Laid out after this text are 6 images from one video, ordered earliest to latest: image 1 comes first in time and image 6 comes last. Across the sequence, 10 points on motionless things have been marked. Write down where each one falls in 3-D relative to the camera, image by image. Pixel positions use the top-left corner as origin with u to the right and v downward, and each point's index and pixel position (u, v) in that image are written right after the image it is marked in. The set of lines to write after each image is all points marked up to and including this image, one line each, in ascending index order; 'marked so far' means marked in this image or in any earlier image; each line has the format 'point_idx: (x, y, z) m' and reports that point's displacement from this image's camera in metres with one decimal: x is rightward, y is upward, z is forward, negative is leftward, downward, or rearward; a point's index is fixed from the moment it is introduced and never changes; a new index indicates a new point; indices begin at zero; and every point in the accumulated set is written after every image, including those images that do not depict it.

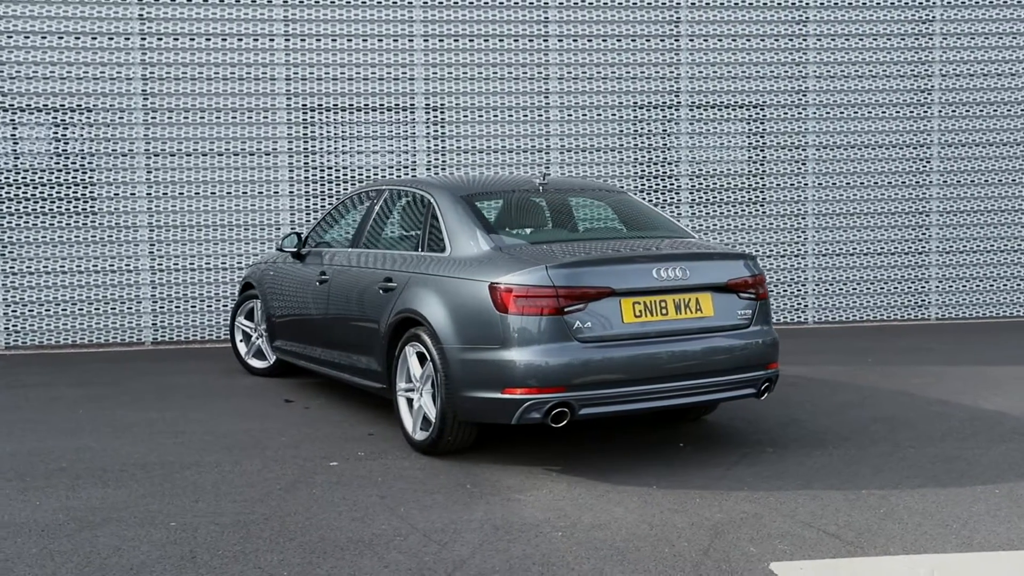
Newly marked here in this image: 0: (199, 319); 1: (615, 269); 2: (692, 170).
0: (-2.9, -0.3, +10.3) m
1: (+0.5, +0.1, +5.3) m
2: (+1.8, +1.2, +11.0) m
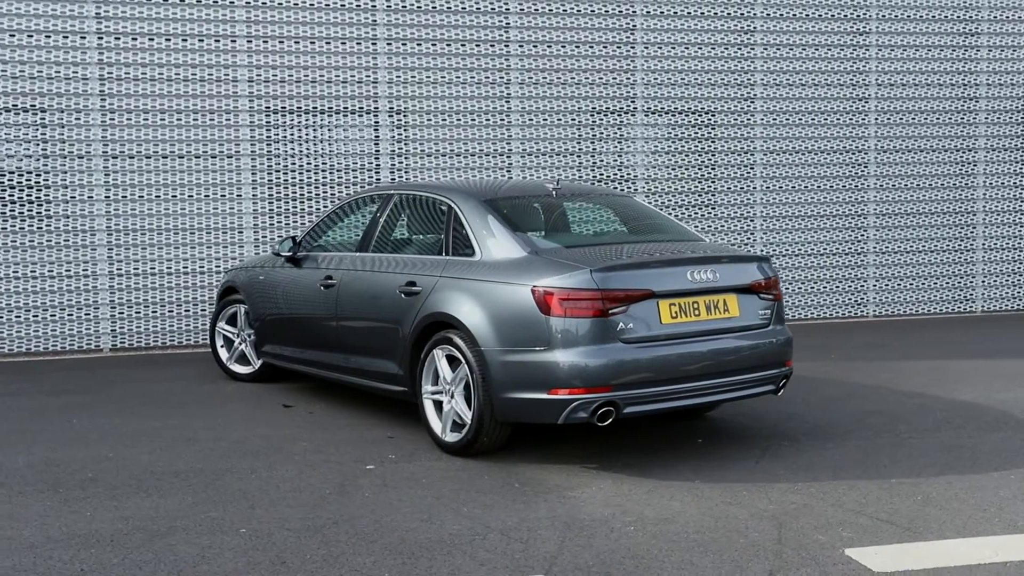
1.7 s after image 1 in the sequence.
0: (-3.2, -0.3, +10.1) m
1: (+0.7, +0.1, +5.5) m
2: (+1.4, +1.2, +11.3) m
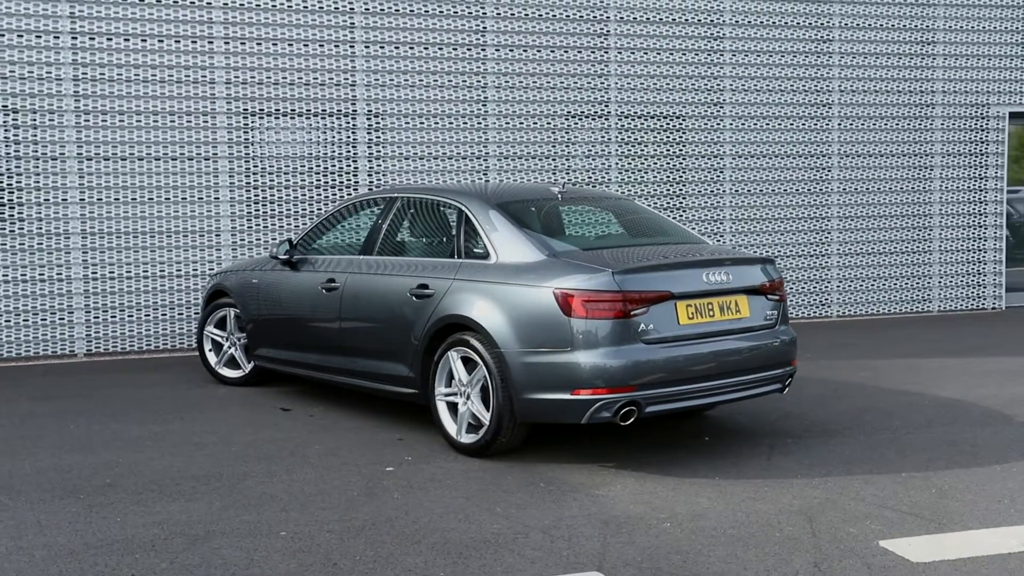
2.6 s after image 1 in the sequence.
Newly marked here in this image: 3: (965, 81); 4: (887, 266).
0: (-3.4, -0.4, +9.9) m
1: (+0.8, +0.1, +5.6) m
2: (+1.1, +1.2, +11.4) m
3: (+5.3, +2.4, +12.9) m
4: (+4.3, +0.2, +12.6) m
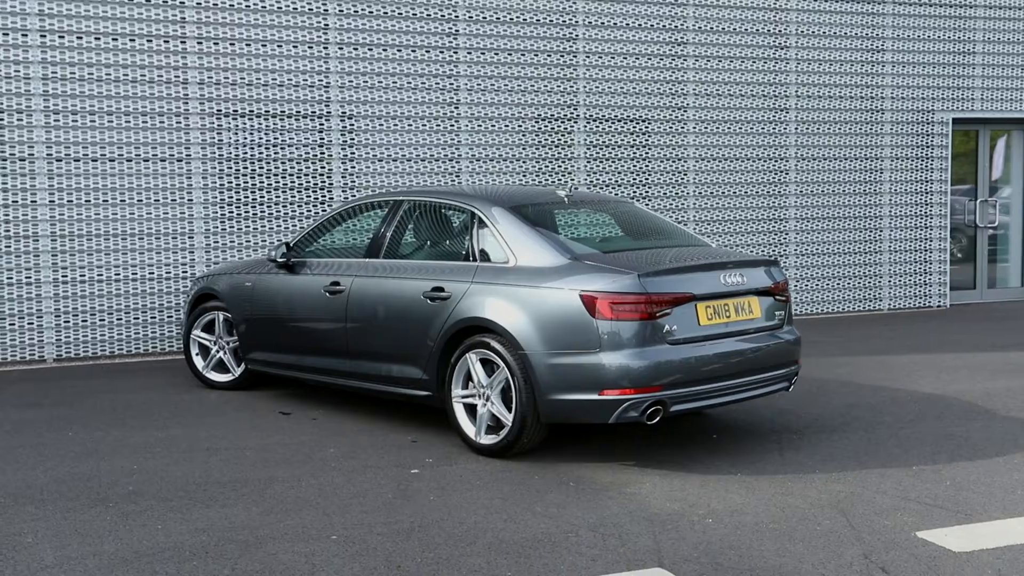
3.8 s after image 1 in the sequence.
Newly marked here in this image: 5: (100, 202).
0: (-3.6, -0.4, +9.7) m
1: (+0.9, +0.1, +5.7) m
2: (+0.8, +1.1, +11.6) m
3: (+4.9, +2.4, +13.3) m
4: (+3.9, +0.3, +13.0) m
5: (-3.6, +0.8, +9.7) m
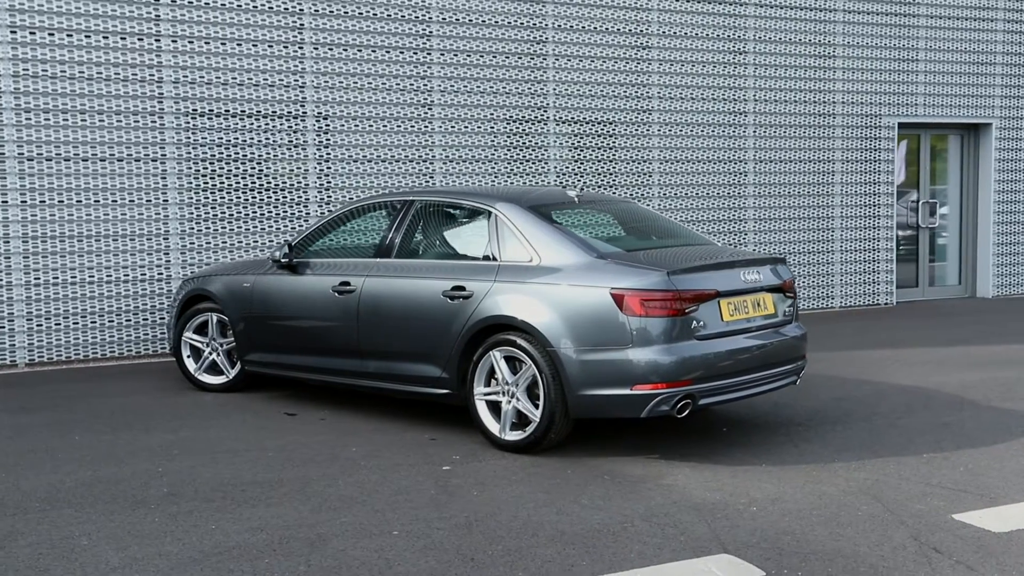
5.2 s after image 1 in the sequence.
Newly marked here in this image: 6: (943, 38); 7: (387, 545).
0: (-3.8, -0.4, +9.5) m
1: (+1.1, +0.1, +5.9) m
2: (+0.5, +1.1, +11.7) m
3: (+4.4, +2.5, +13.8) m
4: (+3.5, +0.3, +13.4) m
5: (-3.8, +0.7, +9.5) m
6: (+5.7, +3.3, +14.4) m
7: (-0.5, -1.0, +4.4) m
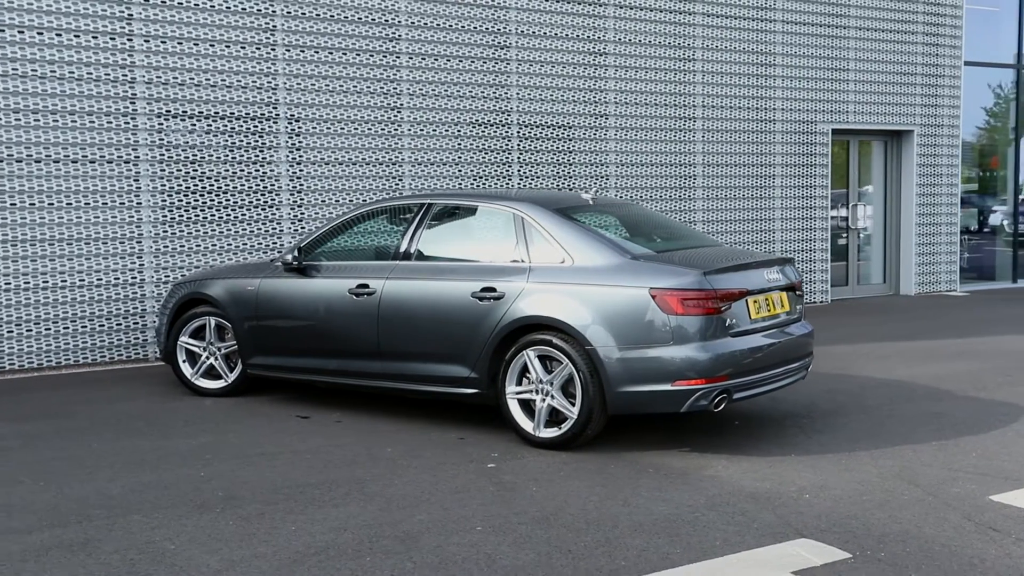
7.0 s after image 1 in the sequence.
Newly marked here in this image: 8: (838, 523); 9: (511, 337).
0: (-3.9, -0.5, +9.3) m
1: (+1.3, +0.1, +6.1) m
2: (+0.1, +1.1, +11.9) m
3: (+3.8, +2.5, +14.3) m
4: (+2.9, +0.3, +13.8) m
5: (-3.9, +0.7, +9.2) m
6: (+4.9, +3.3, +15.0) m
7: (-0.1, -1.0, +4.5) m
8: (+1.4, -1.0, +4.7) m
9: (0.0, -0.3, +6.3) m
